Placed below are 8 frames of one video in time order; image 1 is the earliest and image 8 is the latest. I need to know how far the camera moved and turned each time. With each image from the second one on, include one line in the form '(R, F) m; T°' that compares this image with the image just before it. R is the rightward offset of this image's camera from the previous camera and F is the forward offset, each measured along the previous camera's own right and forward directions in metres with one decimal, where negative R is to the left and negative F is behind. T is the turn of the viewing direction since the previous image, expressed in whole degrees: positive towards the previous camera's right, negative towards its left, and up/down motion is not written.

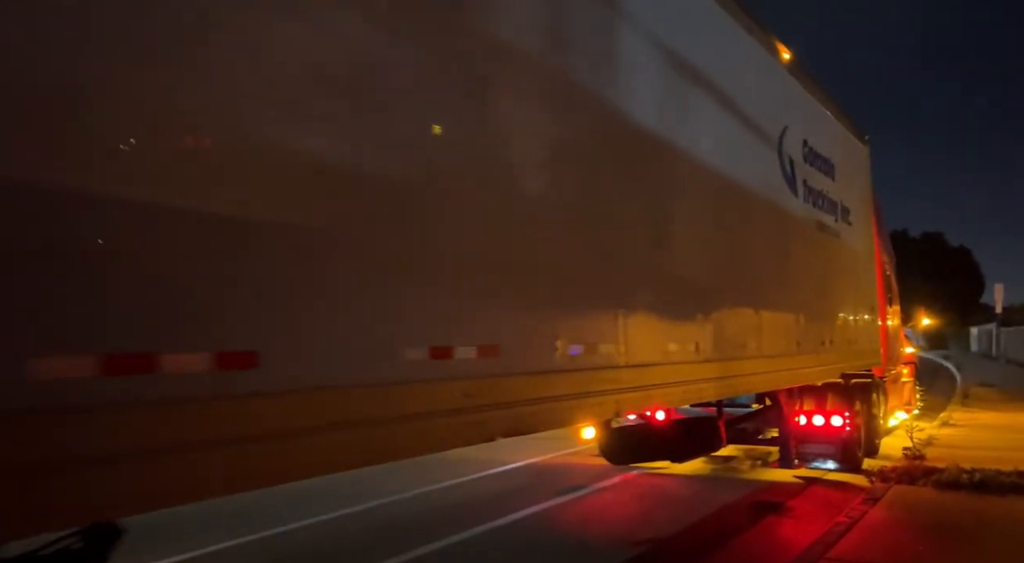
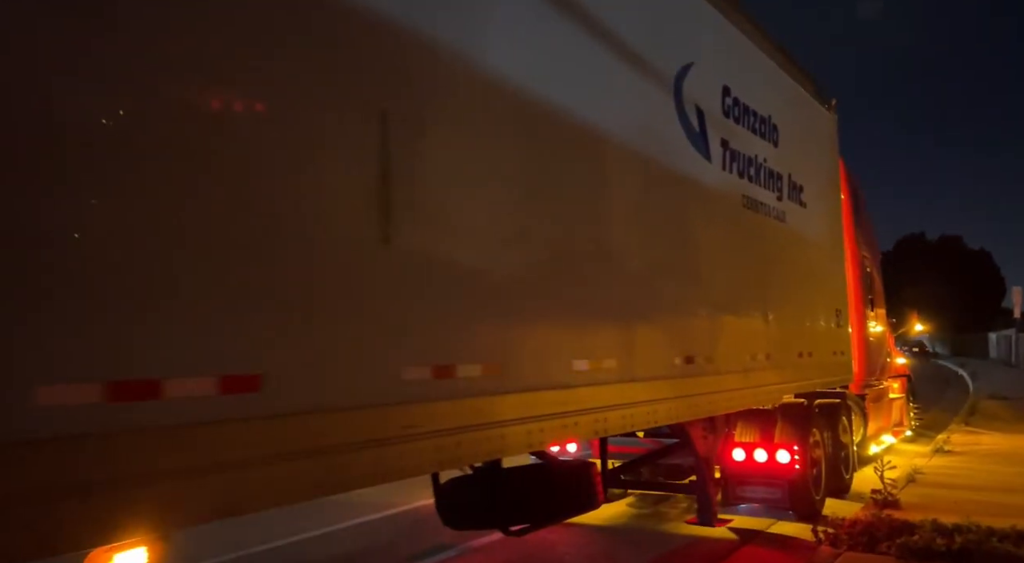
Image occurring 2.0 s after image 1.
(+1.5, +2.0) m; -1°
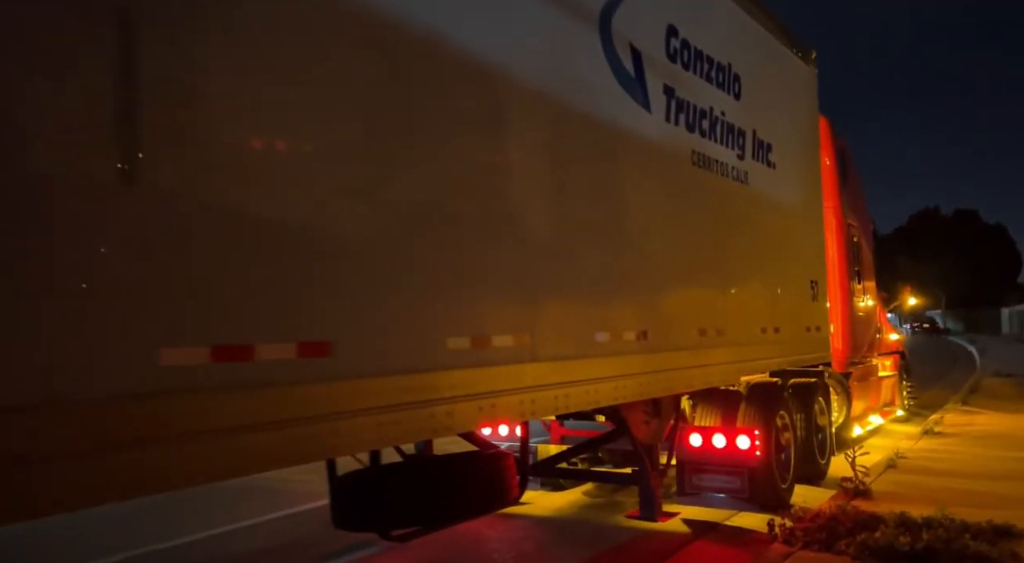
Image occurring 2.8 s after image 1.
(+0.6, +0.7) m; -1°
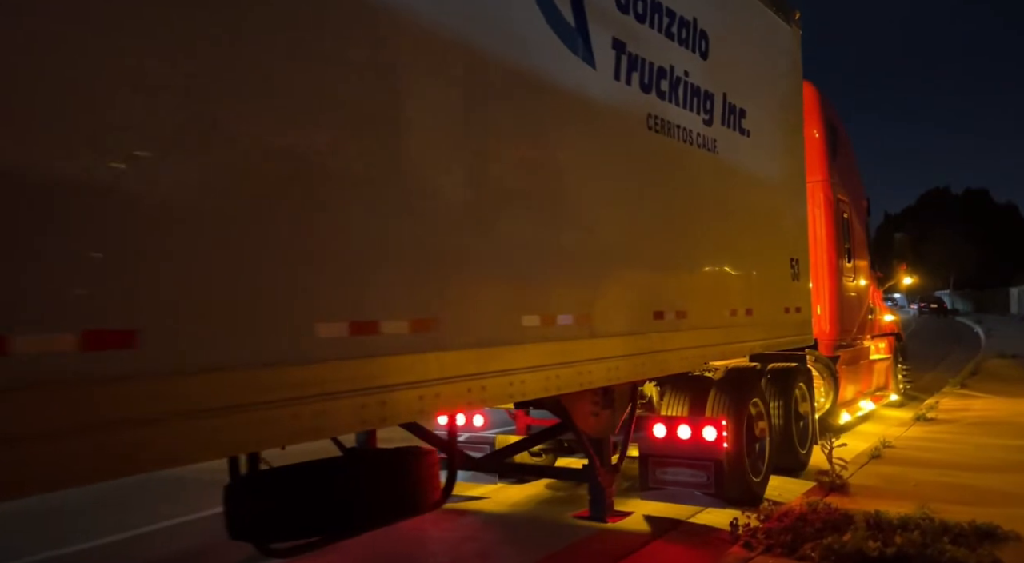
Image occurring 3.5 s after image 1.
(+0.5, +0.5) m; -1°
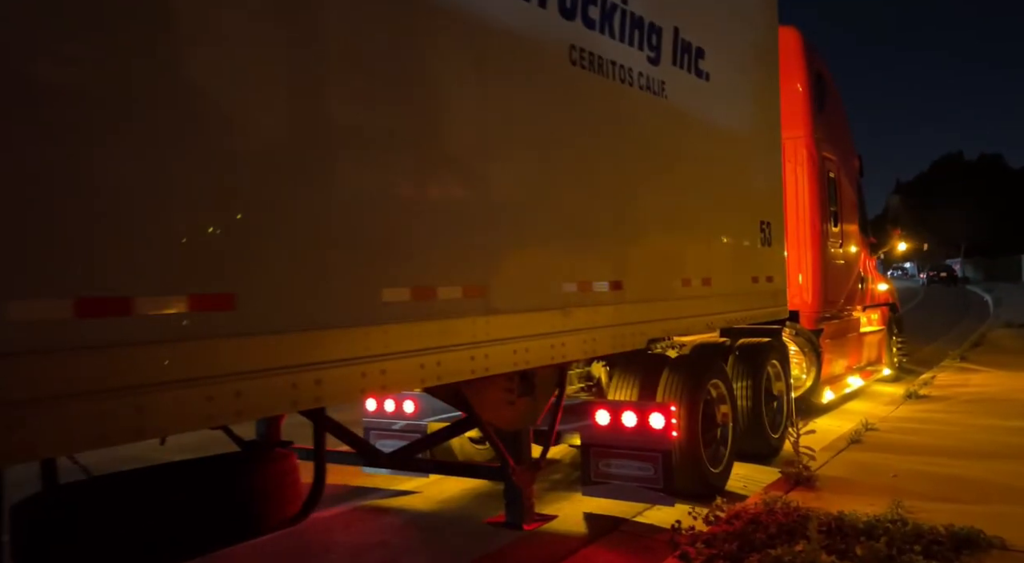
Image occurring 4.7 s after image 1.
(+0.6, +0.8) m; -1°
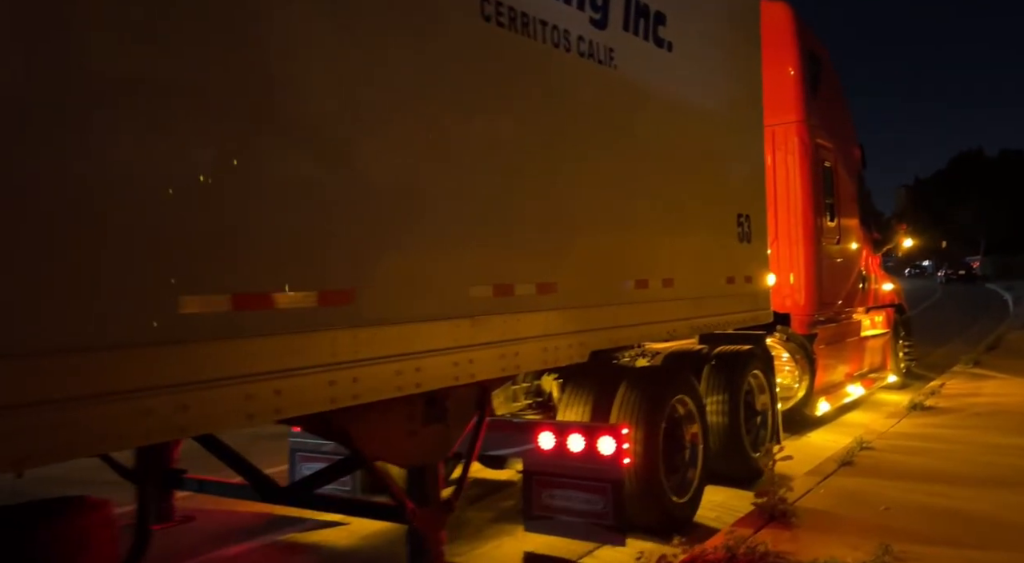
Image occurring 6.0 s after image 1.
(+0.5, +0.8) m; -1°
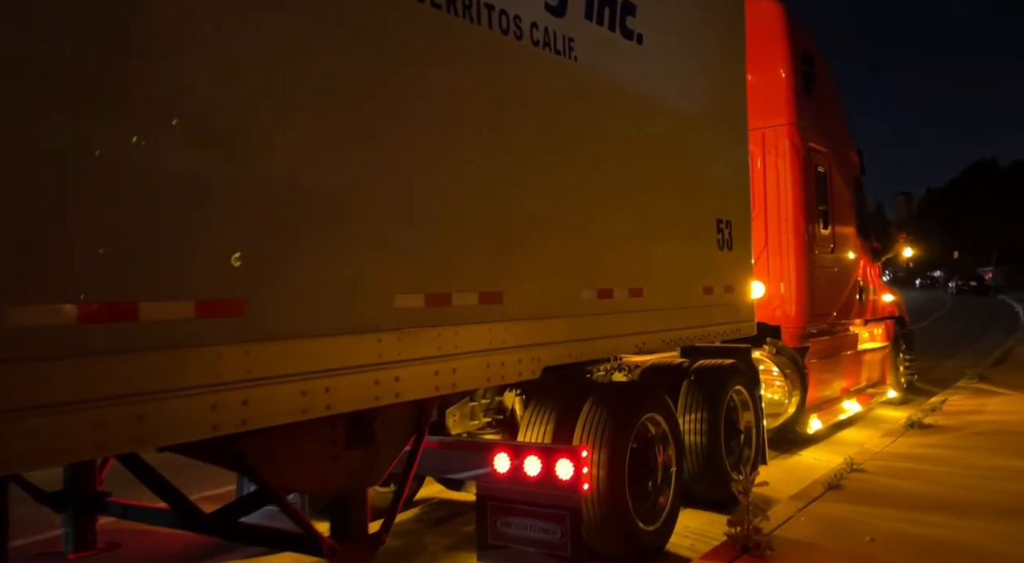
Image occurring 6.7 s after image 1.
(+0.3, +0.4) m; -1°
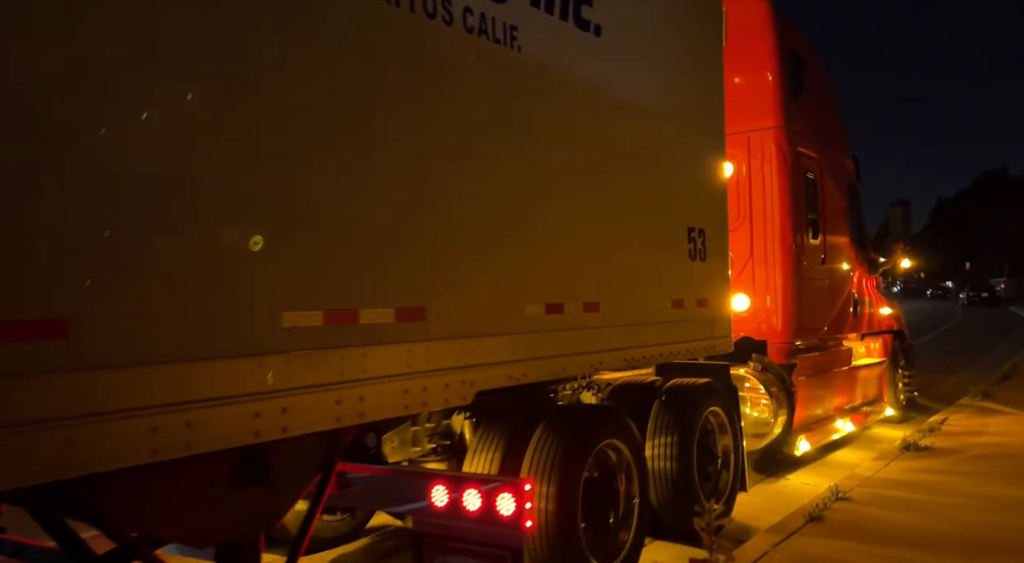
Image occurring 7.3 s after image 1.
(+0.4, +0.4) m; -1°
